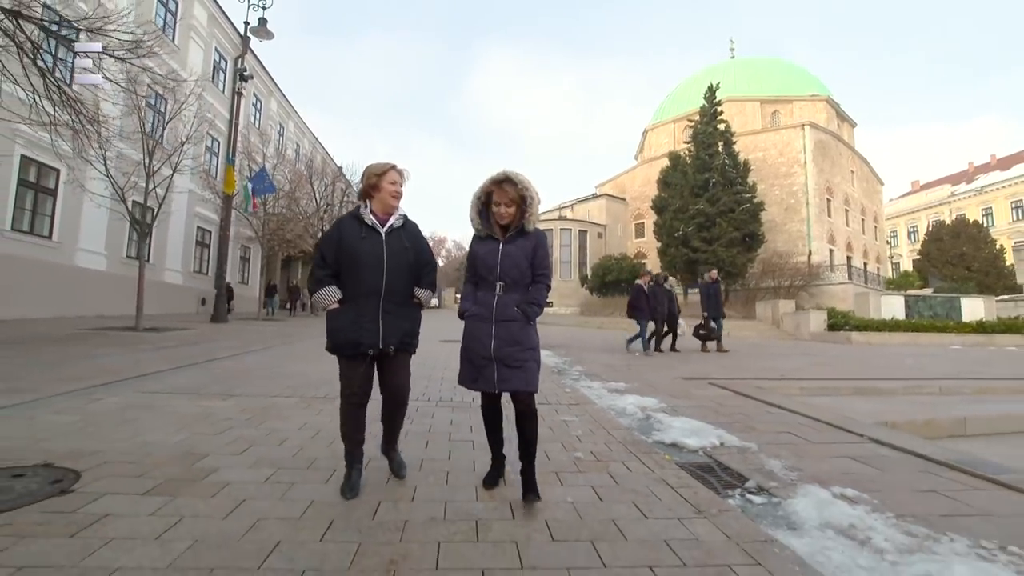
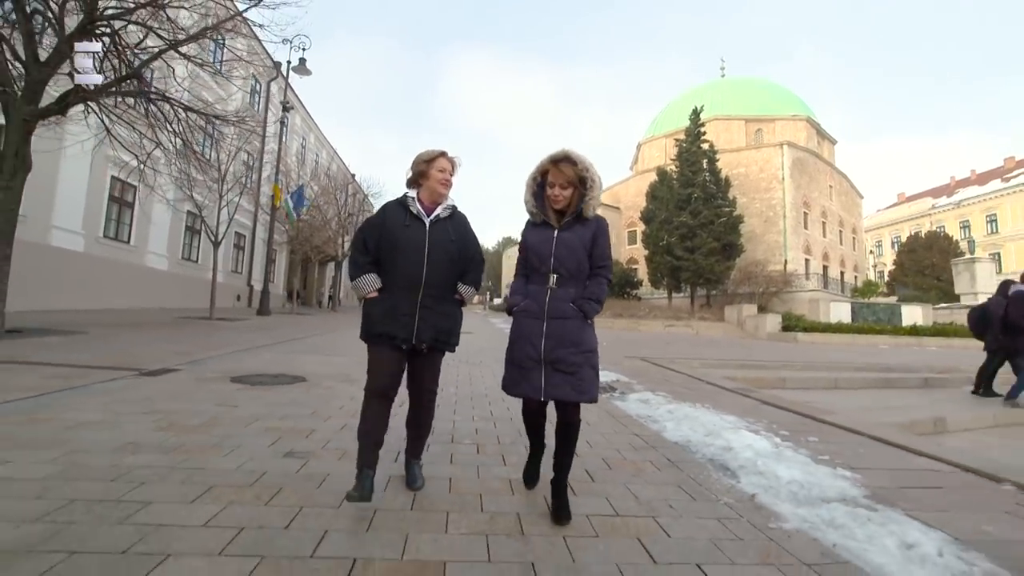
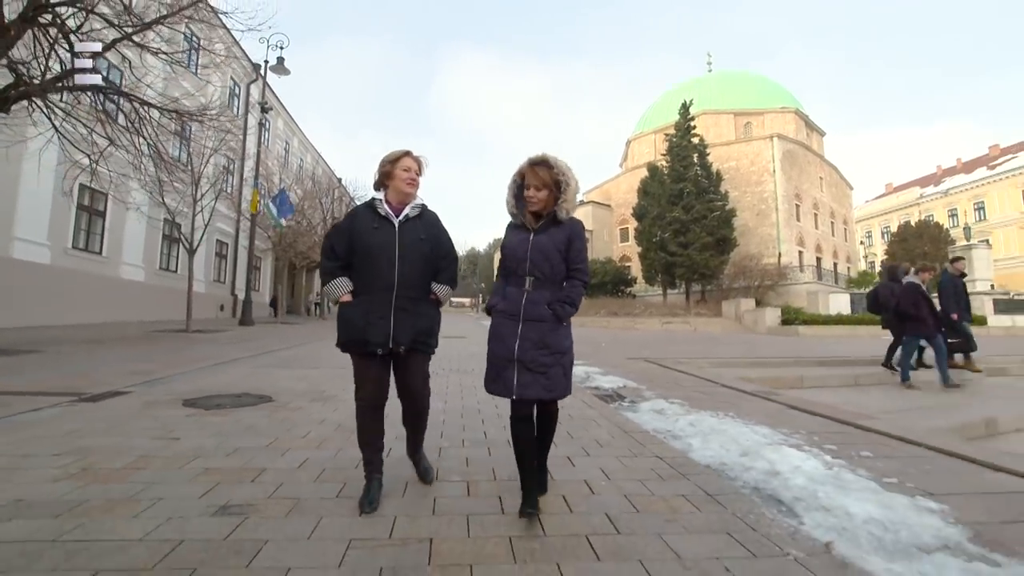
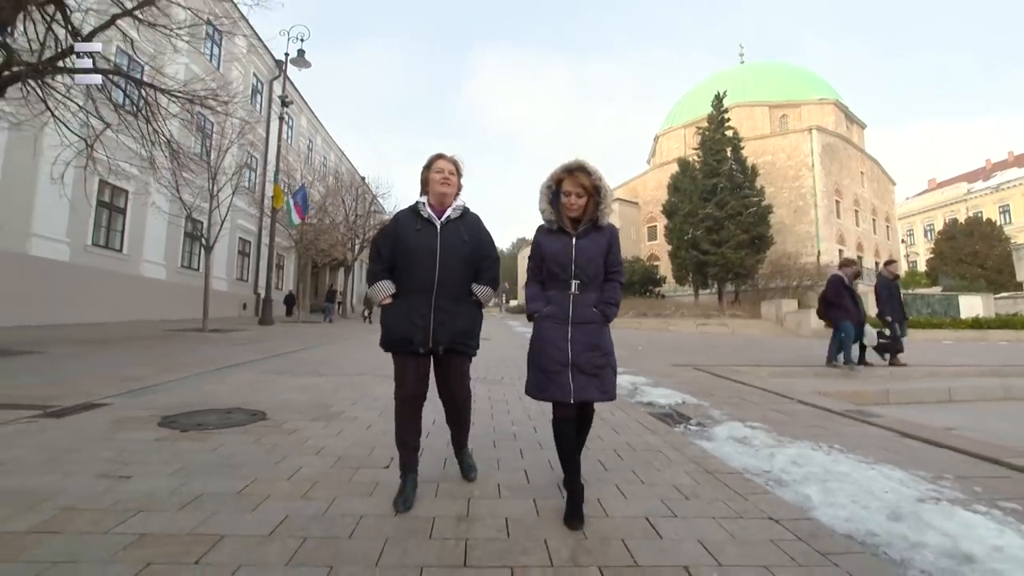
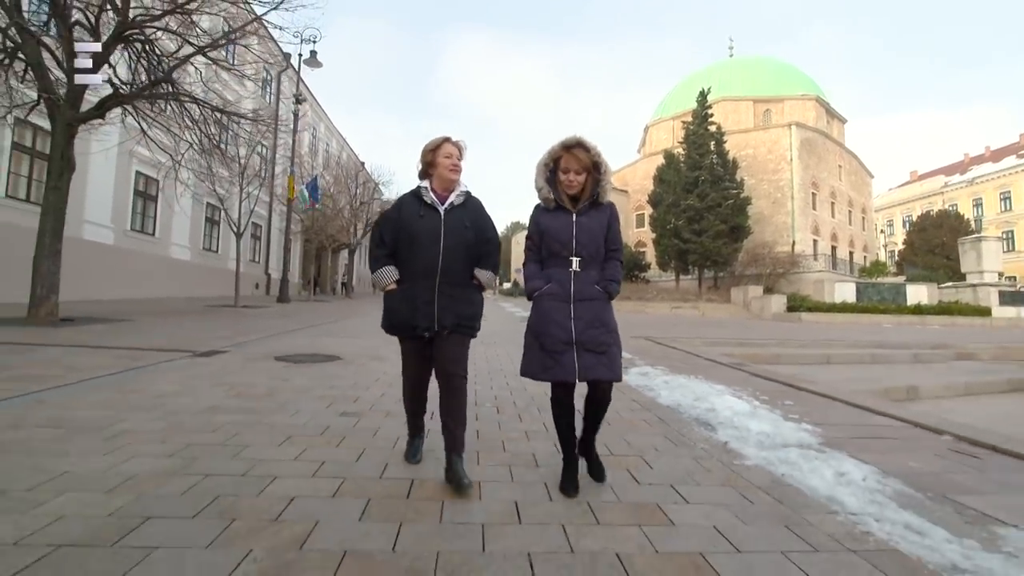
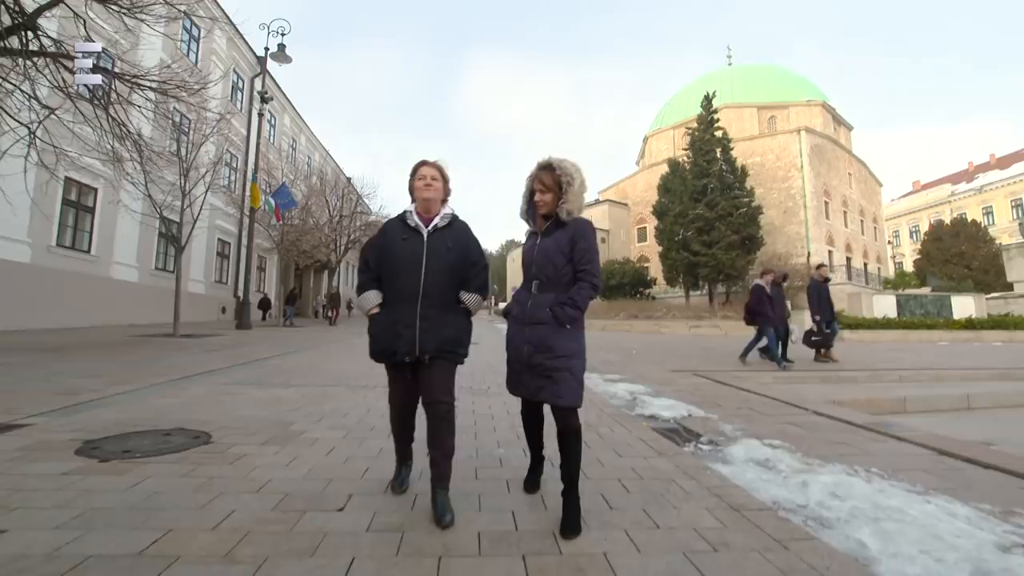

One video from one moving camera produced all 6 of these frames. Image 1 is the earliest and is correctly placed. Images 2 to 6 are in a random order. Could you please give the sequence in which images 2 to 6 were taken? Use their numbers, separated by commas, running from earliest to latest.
6, 4, 3, 2, 5
